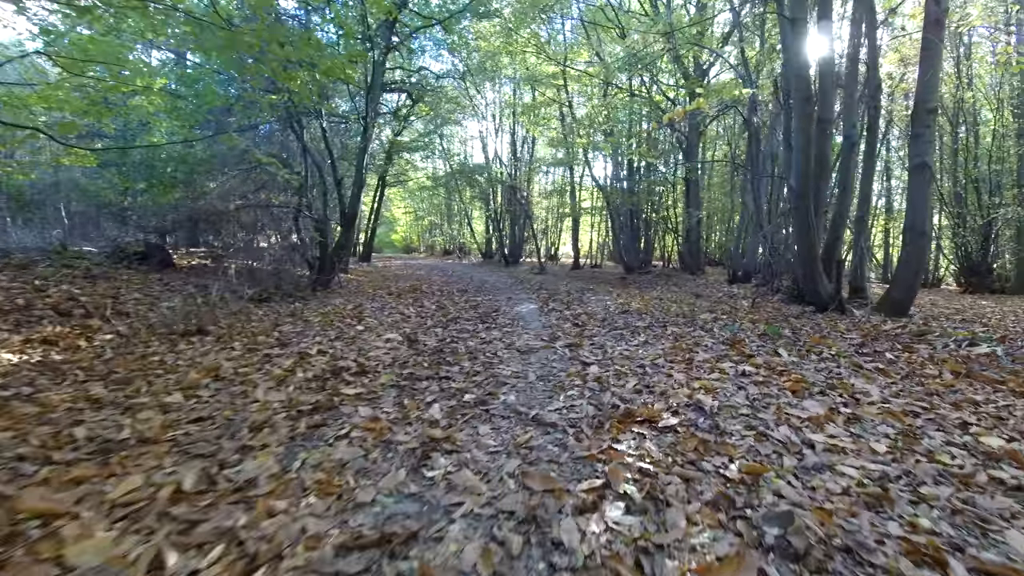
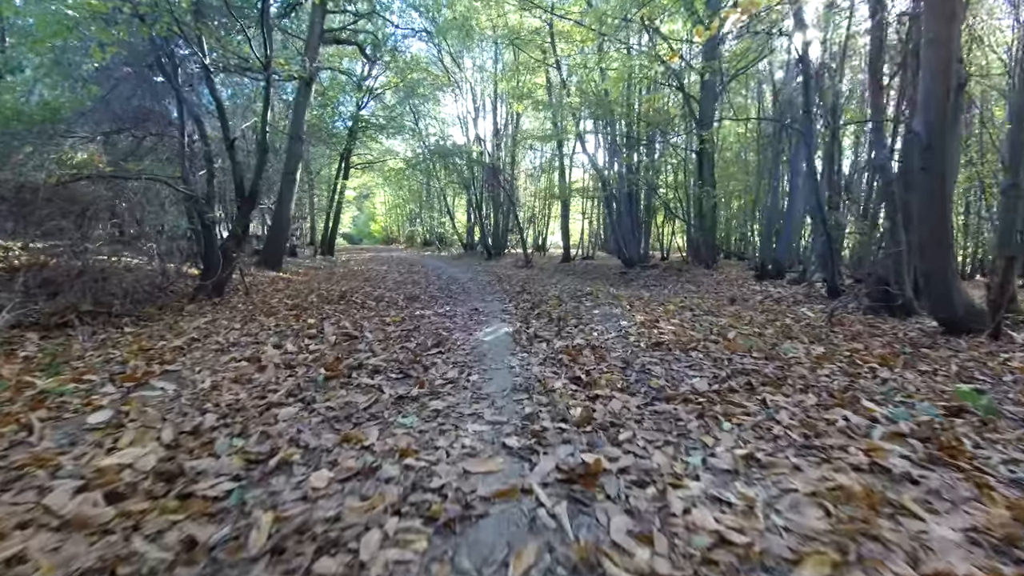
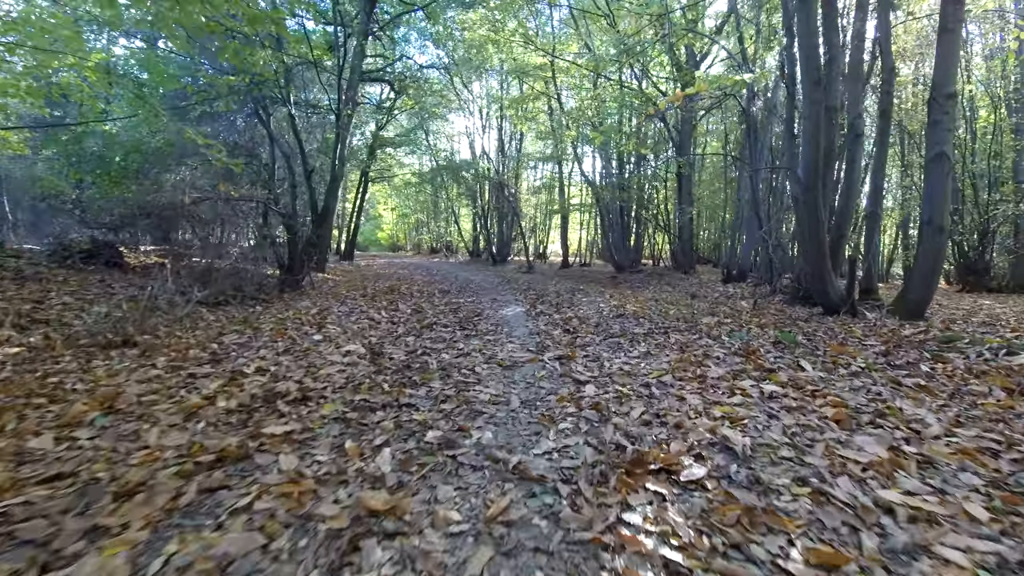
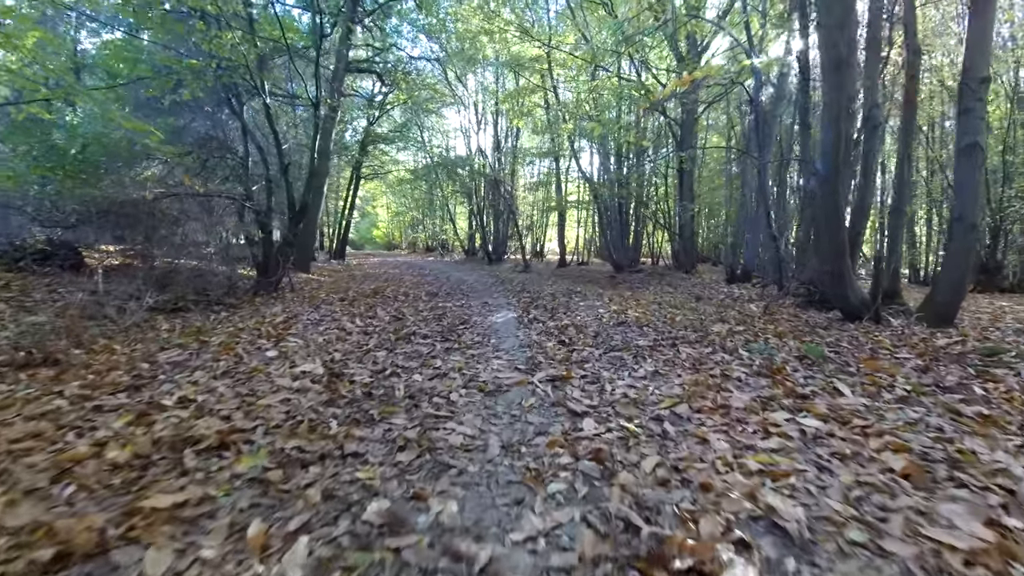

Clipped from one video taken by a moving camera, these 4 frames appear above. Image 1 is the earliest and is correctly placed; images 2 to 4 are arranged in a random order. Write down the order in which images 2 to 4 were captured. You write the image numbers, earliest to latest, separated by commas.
3, 4, 2
